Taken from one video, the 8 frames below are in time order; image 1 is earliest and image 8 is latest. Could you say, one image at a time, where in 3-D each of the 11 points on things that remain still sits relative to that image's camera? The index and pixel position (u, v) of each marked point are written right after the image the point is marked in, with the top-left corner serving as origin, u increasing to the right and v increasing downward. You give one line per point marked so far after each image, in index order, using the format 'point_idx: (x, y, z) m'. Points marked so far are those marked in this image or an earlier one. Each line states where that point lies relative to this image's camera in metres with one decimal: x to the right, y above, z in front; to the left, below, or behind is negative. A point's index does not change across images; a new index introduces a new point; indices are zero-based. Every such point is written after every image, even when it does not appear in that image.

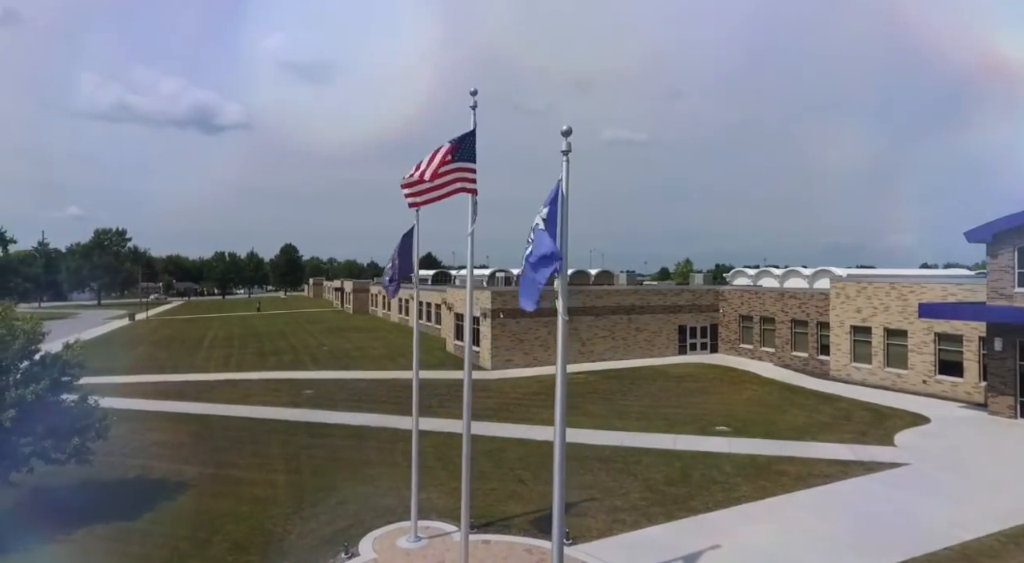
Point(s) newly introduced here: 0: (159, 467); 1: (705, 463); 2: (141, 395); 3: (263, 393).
0: (-7.8, -4.1, +14.9) m
1: (+4.6, -4.2, +15.7) m
2: (-10.6, -3.3, +19.1) m
3: (-7.5, -3.3, +19.9) m
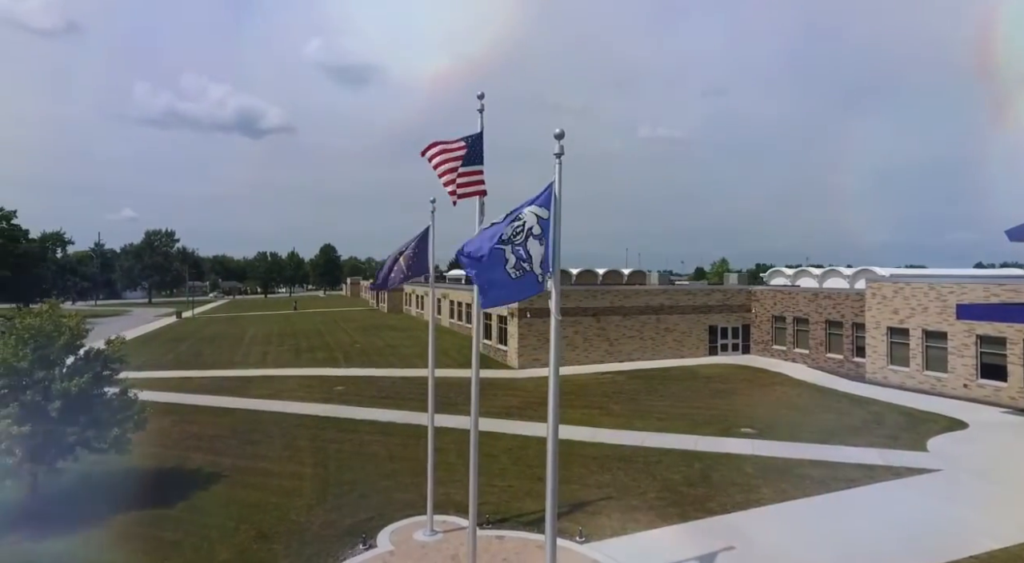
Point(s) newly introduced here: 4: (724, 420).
0: (-7.4, -4.1, +15.6) m
1: (+5.0, -4.2, +15.6) m
2: (-9.9, -3.3, +20.1) m
3: (-6.7, -3.3, +20.6) m
4: (+5.9, -3.8, +18.5) m
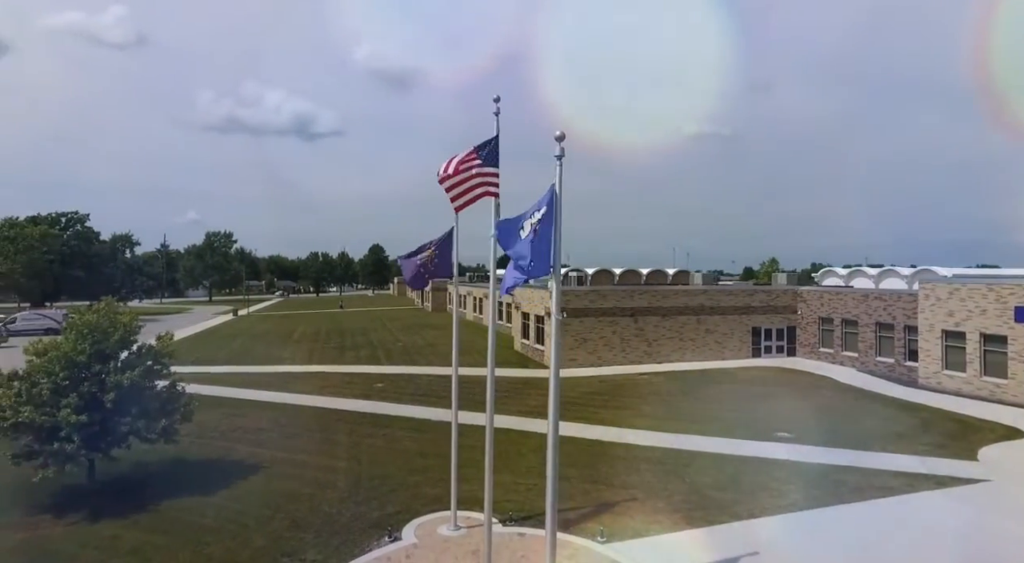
0: (-6.7, -4.1, +16.4) m
1: (+5.7, -4.3, +15.4) m
2: (-8.8, -3.2, +21.0) m
3: (-5.6, -3.3, +21.3) m
4: (+6.8, -3.8, +18.2) m
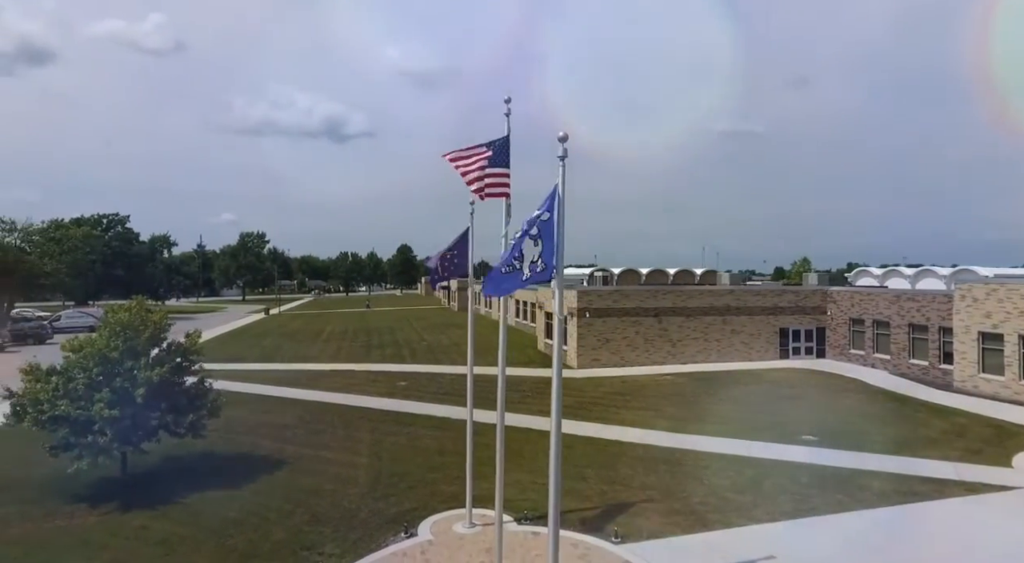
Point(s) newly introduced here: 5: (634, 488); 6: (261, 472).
0: (-6.2, -4.1, +16.8) m
1: (+6.1, -4.3, +15.2) m
2: (-8.1, -3.2, +21.5) m
3: (-4.9, -3.3, +21.6) m
4: (+7.3, -3.8, +17.9) m
5: (+2.6, -4.5, +14.5) m
6: (-5.8, -4.4, +15.4) m
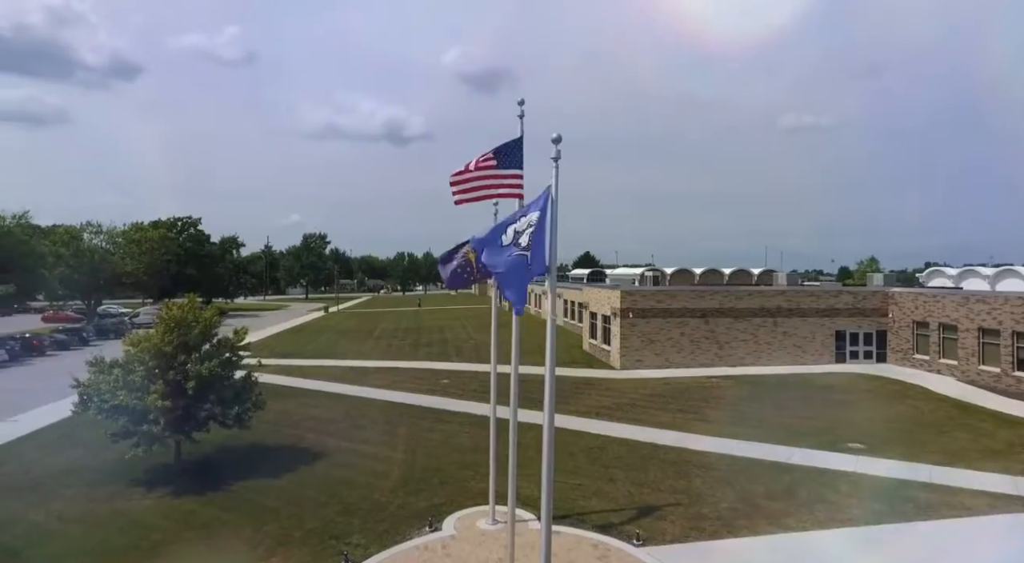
0: (-5.3, -4.1, +17.6) m
1: (+6.7, -4.3, +14.6) m
2: (-6.7, -3.2, +22.5) m
3: (-3.5, -3.3, +22.2) m
4: (+8.2, -3.8, +17.2) m
5: (+3.2, -4.5, +14.3) m
6: (-5.0, -4.4, +16.1) m
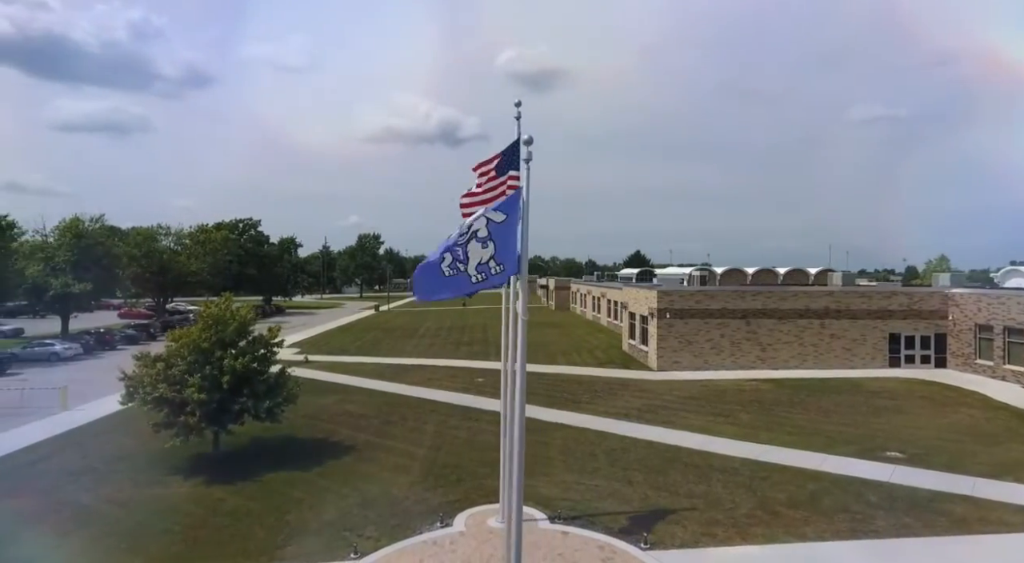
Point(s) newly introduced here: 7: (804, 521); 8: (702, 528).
0: (-4.6, -4.1, +18.1) m
1: (+7.0, -4.3, +13.9) m
2: (-5.5, -3.2, +23.1) m
3: (-2.3, -3.2, +22.6) m
4: (+8.8, -3.9, +16.4) m
5: (+3.5, -4.5, +14.0) m
6: (-4.5, -4.4, +16.7) m
7: (+5.5, -4.6, +12.7) m
8: (+3.6, -4.7, +12.6) m
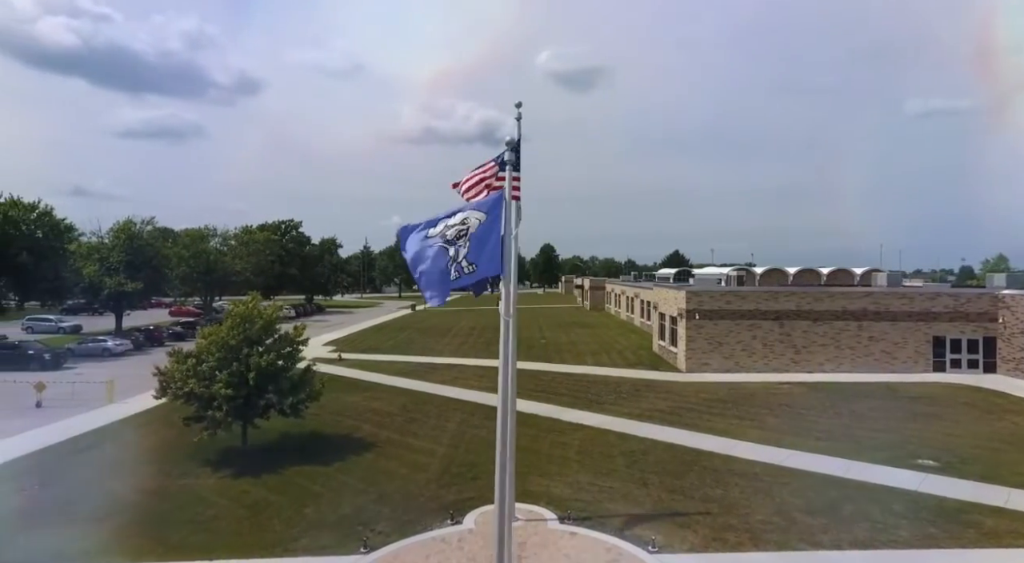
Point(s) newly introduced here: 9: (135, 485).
0: (-4.1, -4.1, +18.5) m
1: (+7.3, -4.3, +13.4) m
2: (-4.5, -3.2, +23.5) m
3: (-1.4, -3.2, +22.7) m
4: (+9.2, -3.9, +15.7) m
5: (+3.8, -4.5, +13.7) m
6: (-4.1, -4.3, +17.0) m
7: (+5.7, -4.5, +12.2) m
8: (+3.7, -4.7, +12.4) m
9: (-8.7, -4.7, +15.5) m
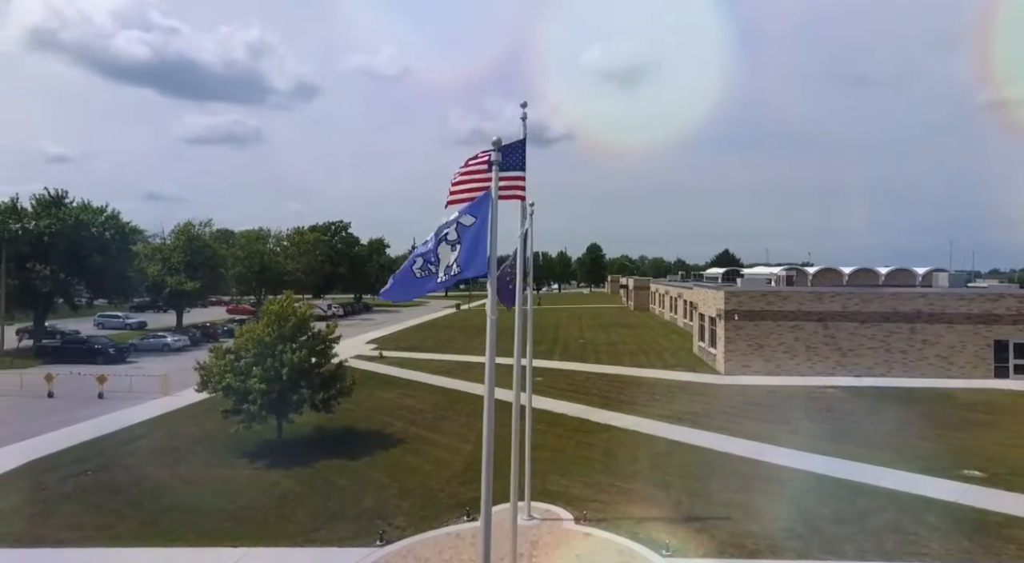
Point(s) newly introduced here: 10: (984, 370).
0: (-3.3, -4.0, +18.8) m
1: (+7.5, -4.3, +12.7) m
2: (-3.3, -3.1, +23.9) m
3: (-0.2, -3.2, +22.7) m
4: (+9.7, -3.8, +14.8) m
5: (+4.1, -4.4, +13.3) m
6: (-3.4, -4.3, +17.3) m
7: (+5.8, -4.5, +11.7) m
8: (+3.9, -4.6, +11.9) m
9: (-8.2, -4.6, +16.3) m
10: (+14.2, -2.6, +19.9) m
